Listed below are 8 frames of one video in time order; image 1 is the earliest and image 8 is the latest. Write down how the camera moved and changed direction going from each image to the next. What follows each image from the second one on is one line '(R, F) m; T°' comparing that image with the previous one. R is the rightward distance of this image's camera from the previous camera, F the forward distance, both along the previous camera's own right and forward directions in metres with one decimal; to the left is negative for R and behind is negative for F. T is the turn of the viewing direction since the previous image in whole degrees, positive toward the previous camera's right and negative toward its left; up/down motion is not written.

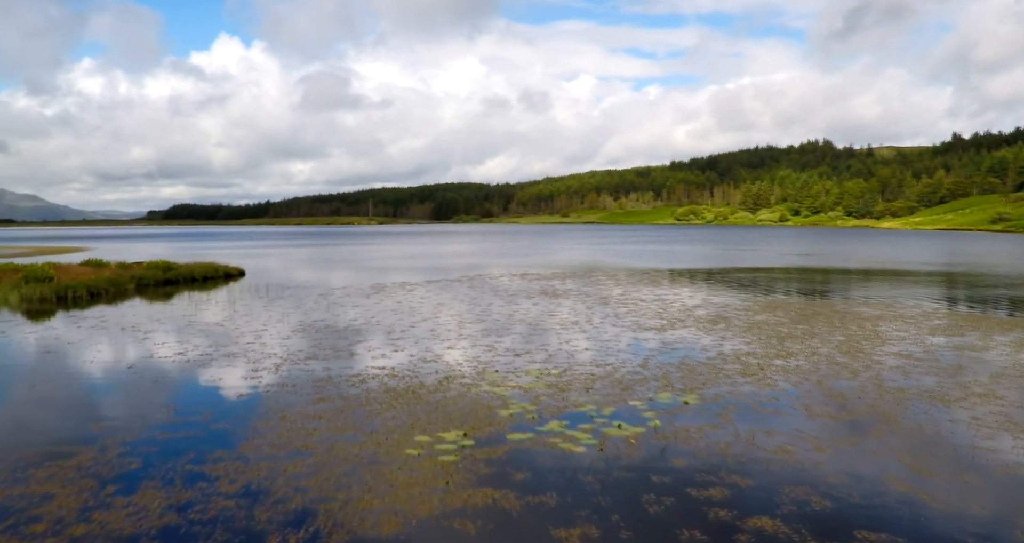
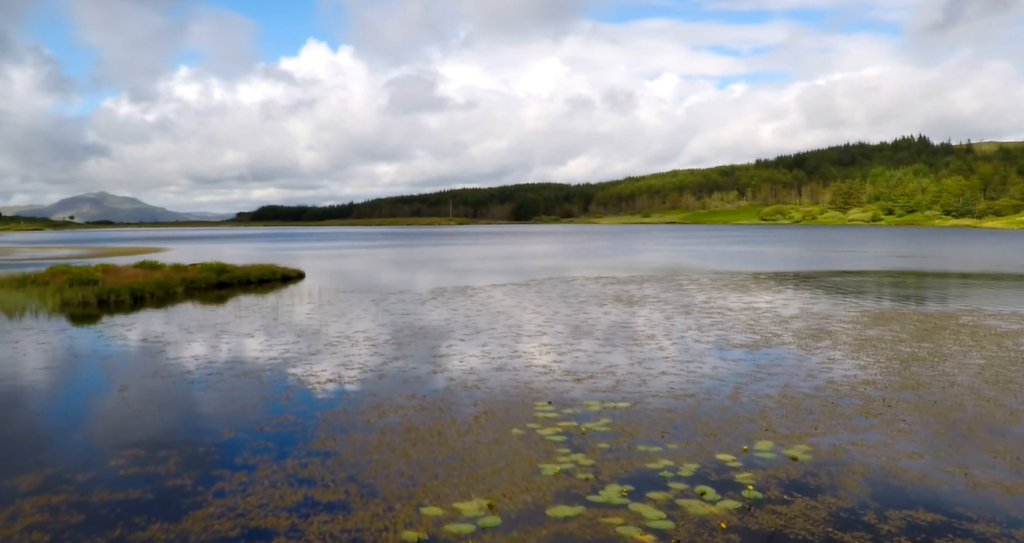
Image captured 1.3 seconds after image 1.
(+0.5, +3.5) m; -7°
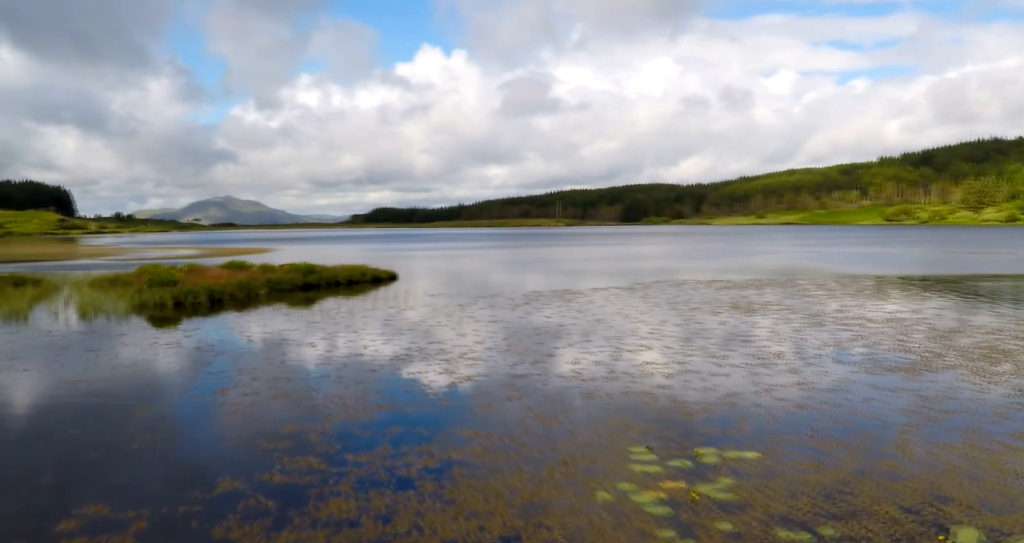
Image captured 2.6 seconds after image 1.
(+0.4, +3.5) m; -9°
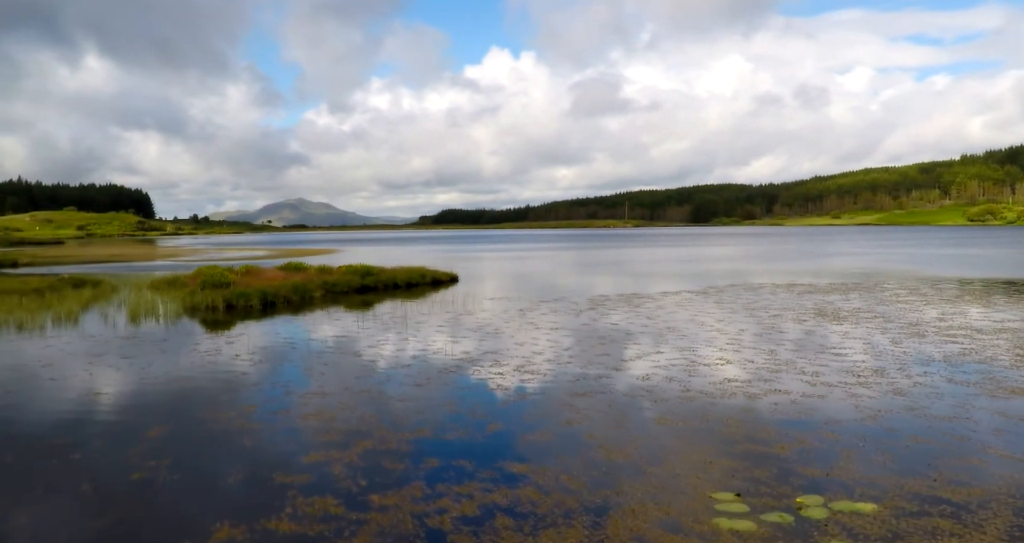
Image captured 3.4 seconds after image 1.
(+0.1, +1.9) m; -6°
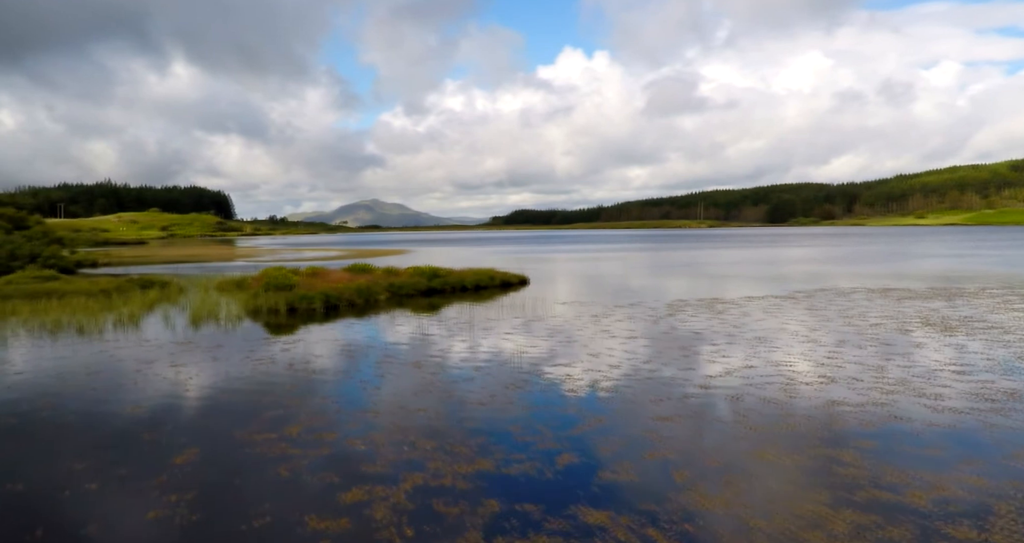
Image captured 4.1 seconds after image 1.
(-0.1, +1.8) m; -6°
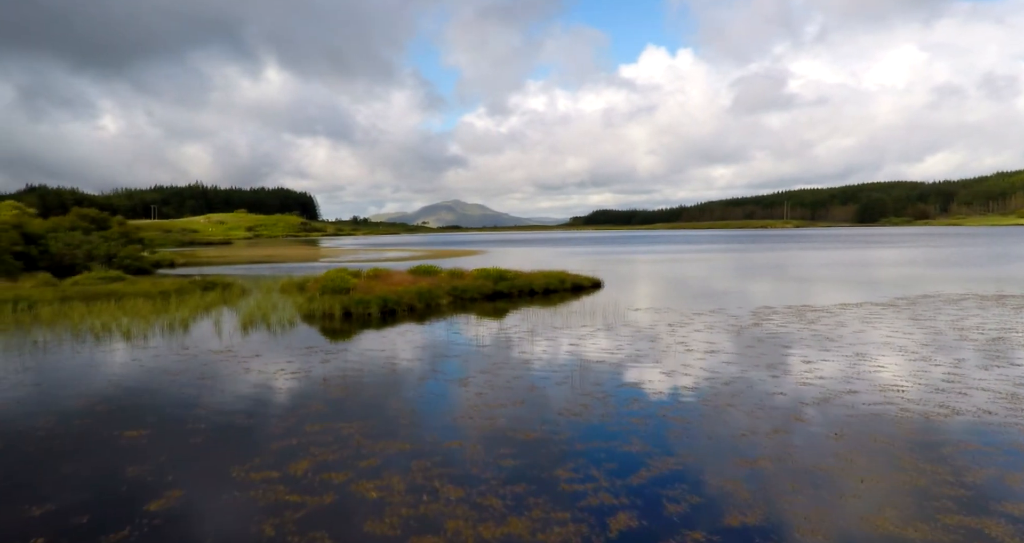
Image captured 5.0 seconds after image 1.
(+0.3, +1.4) m; -7°
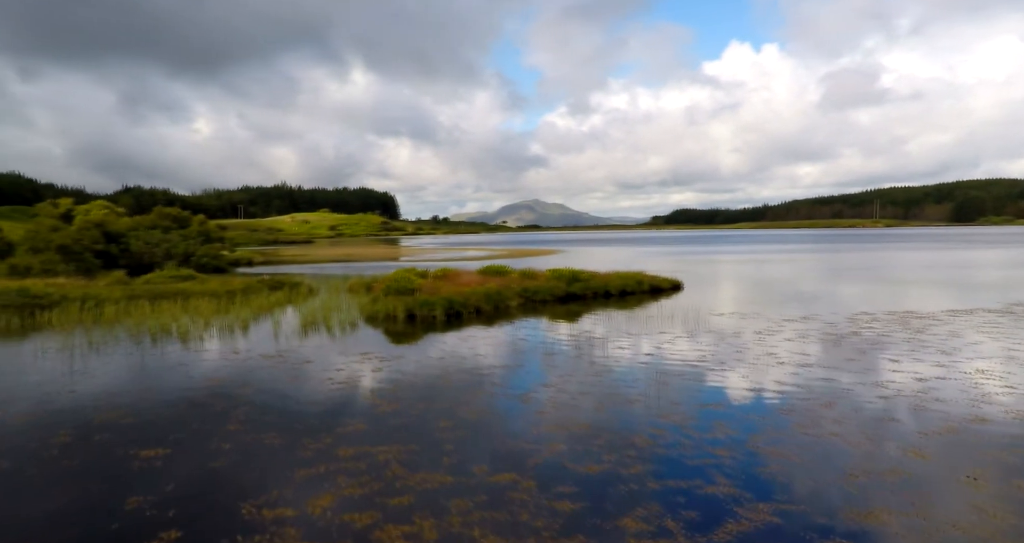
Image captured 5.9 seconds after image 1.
(+0.2, +1.1) m; -7°
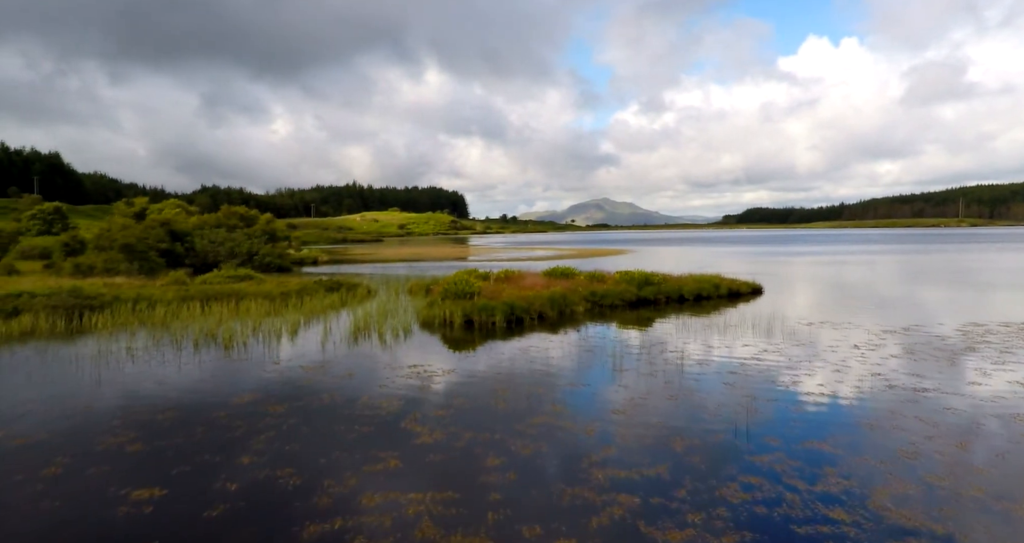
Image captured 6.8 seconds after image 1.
(+0.1, +1.2) m; -6°
